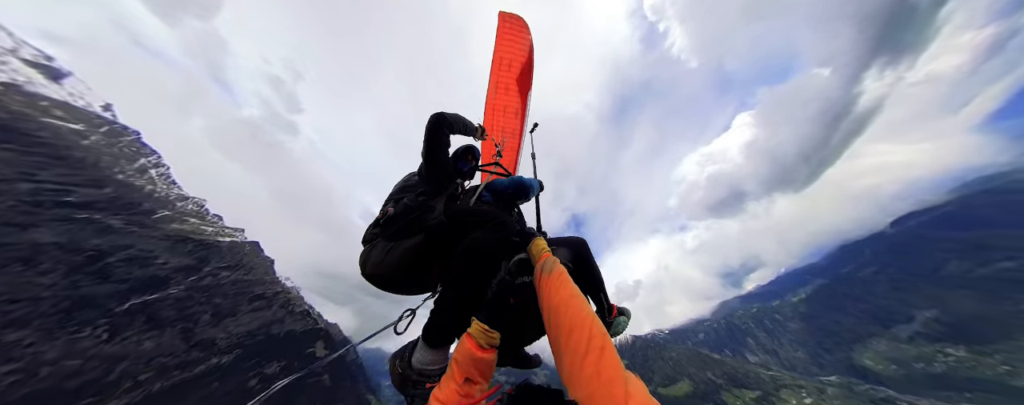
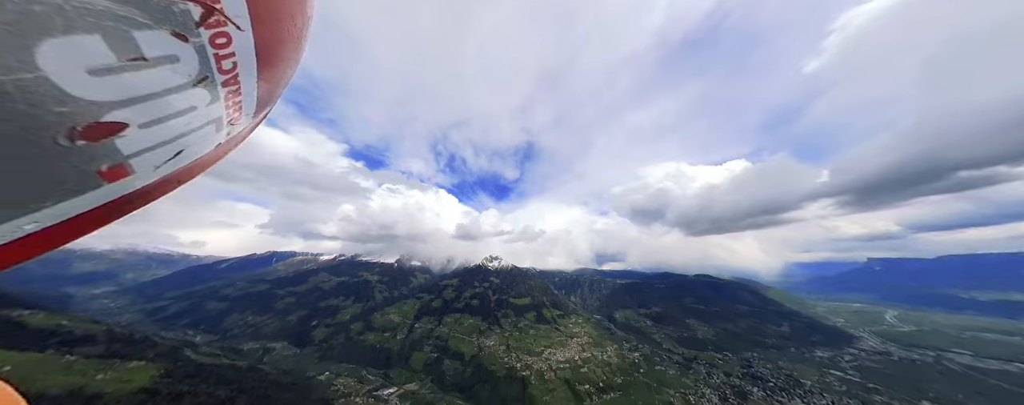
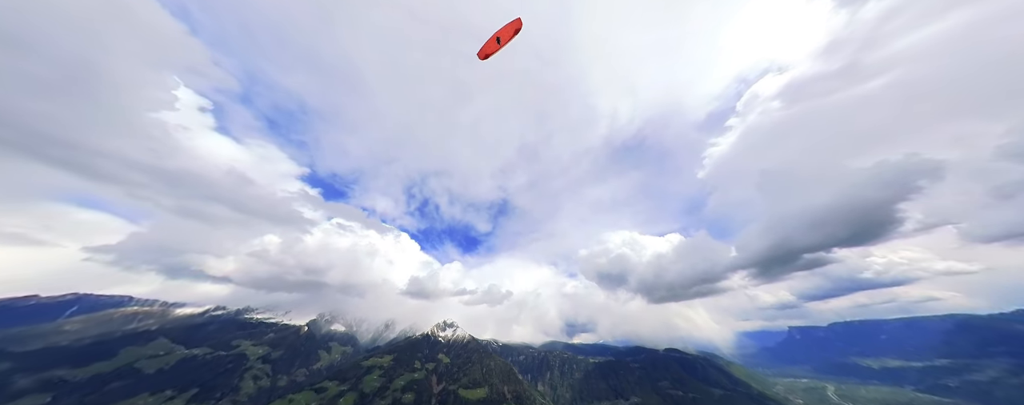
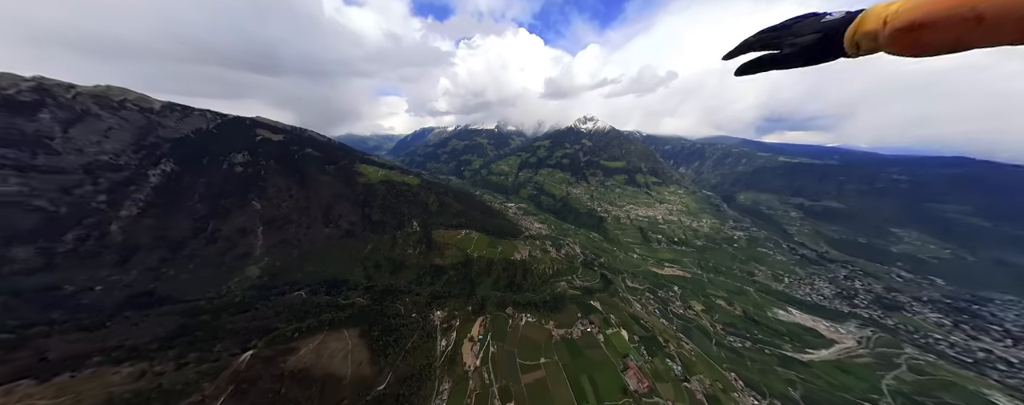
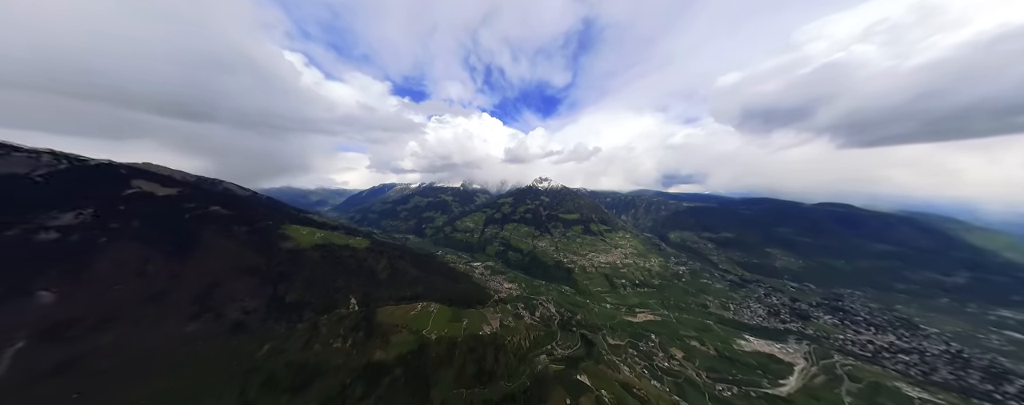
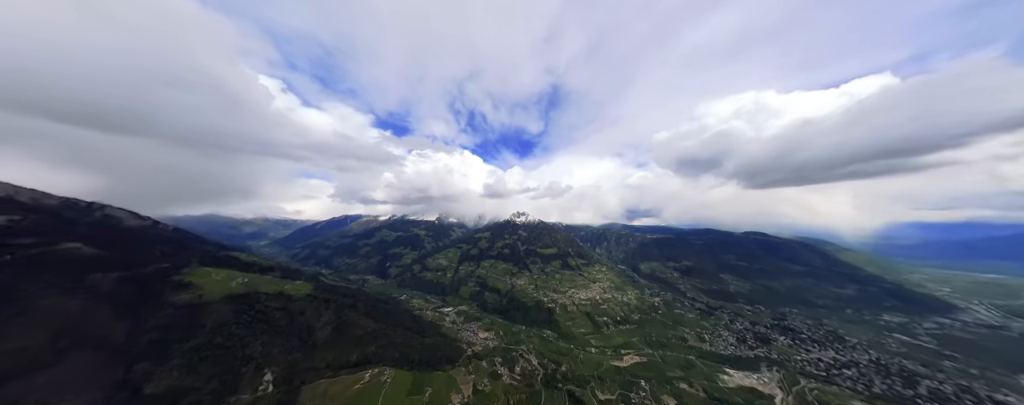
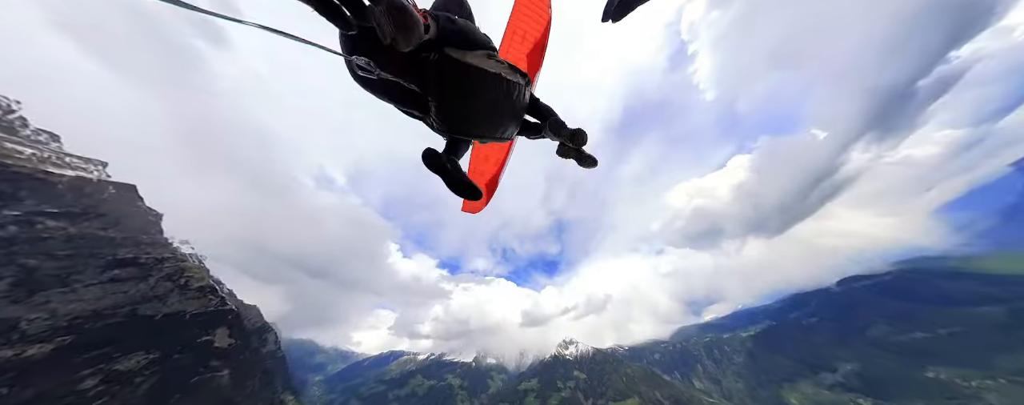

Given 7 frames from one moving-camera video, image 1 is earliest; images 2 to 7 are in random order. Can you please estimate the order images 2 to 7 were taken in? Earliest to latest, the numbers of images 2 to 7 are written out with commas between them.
7, 3, 2, 6, 5, 4
